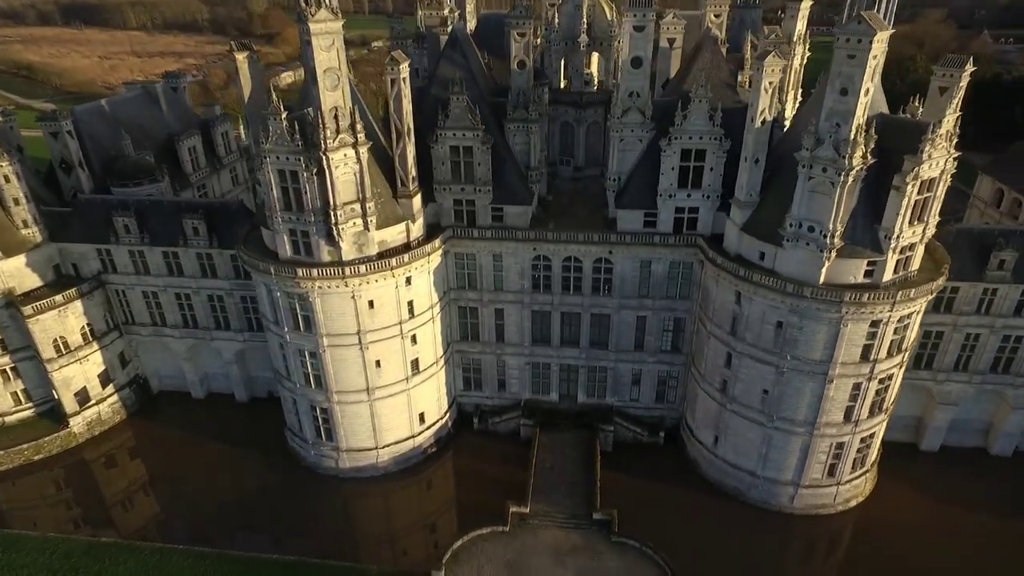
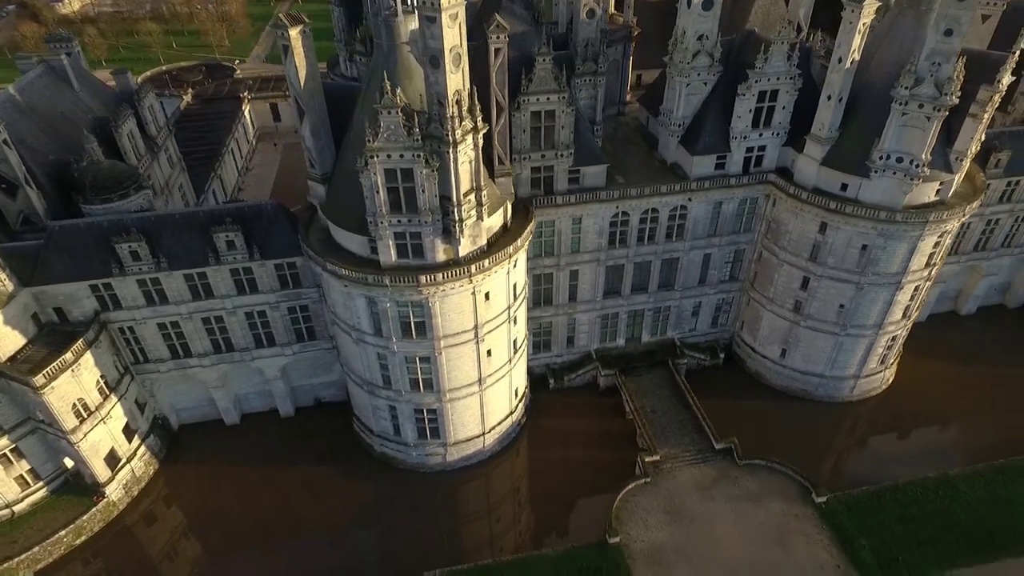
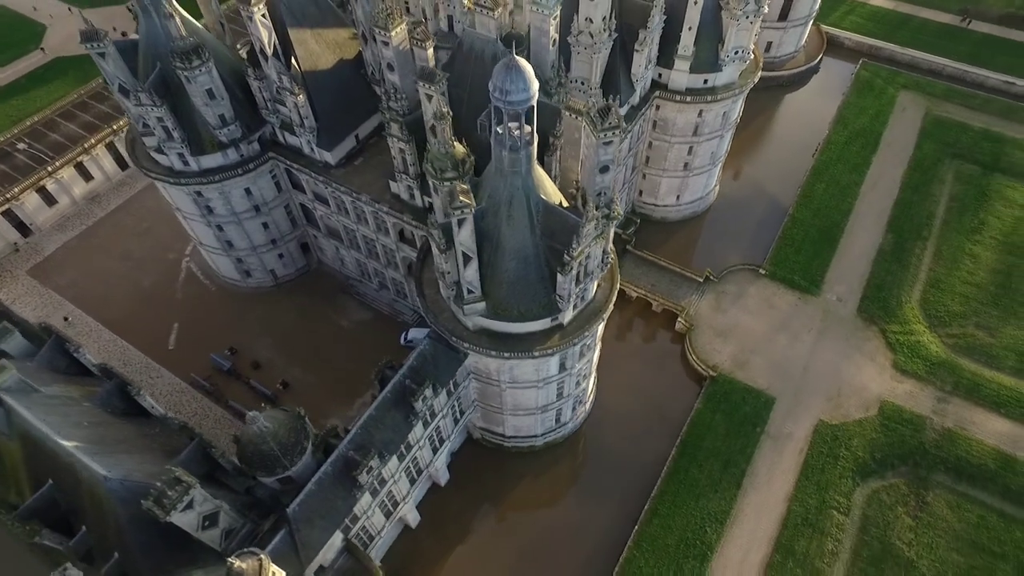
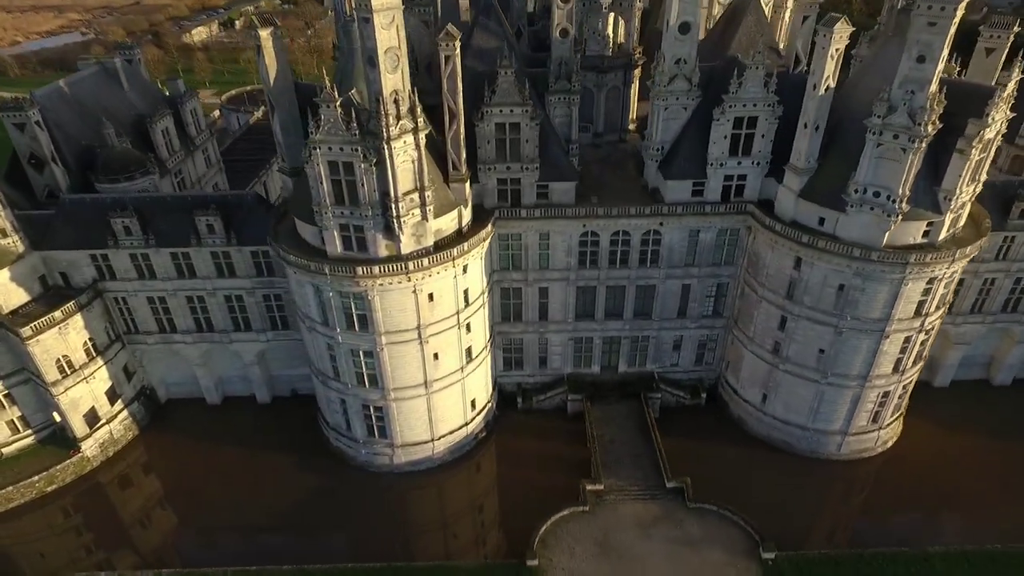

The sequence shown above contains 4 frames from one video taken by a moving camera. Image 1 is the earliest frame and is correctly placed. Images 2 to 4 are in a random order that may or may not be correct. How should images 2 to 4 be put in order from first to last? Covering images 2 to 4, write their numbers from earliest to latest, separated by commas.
4, 2, 3
